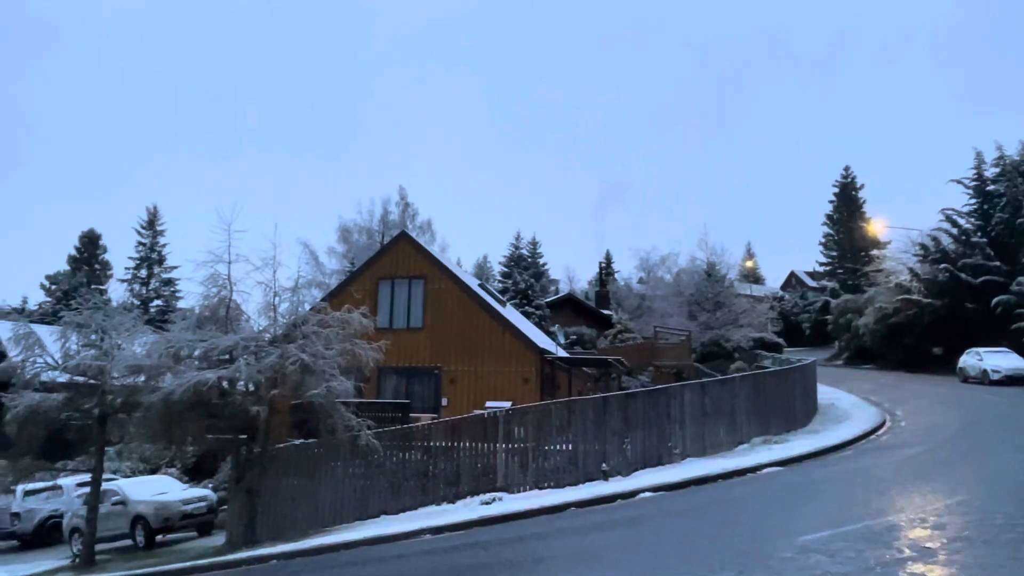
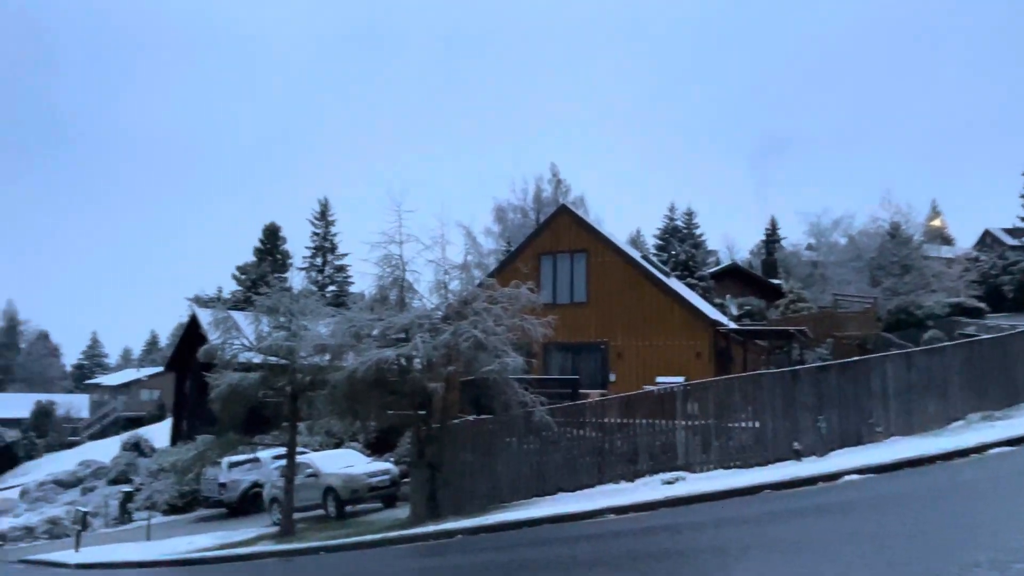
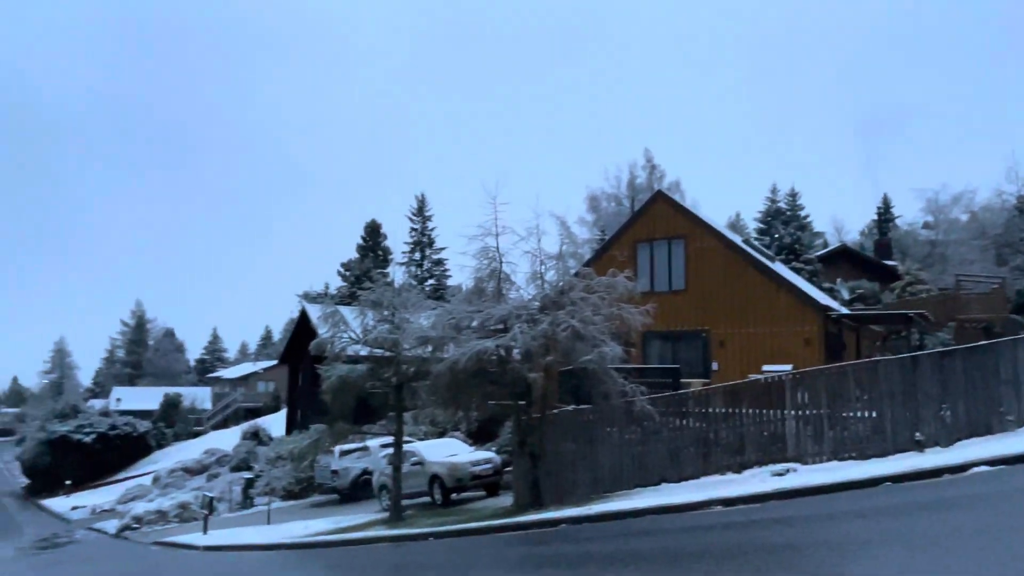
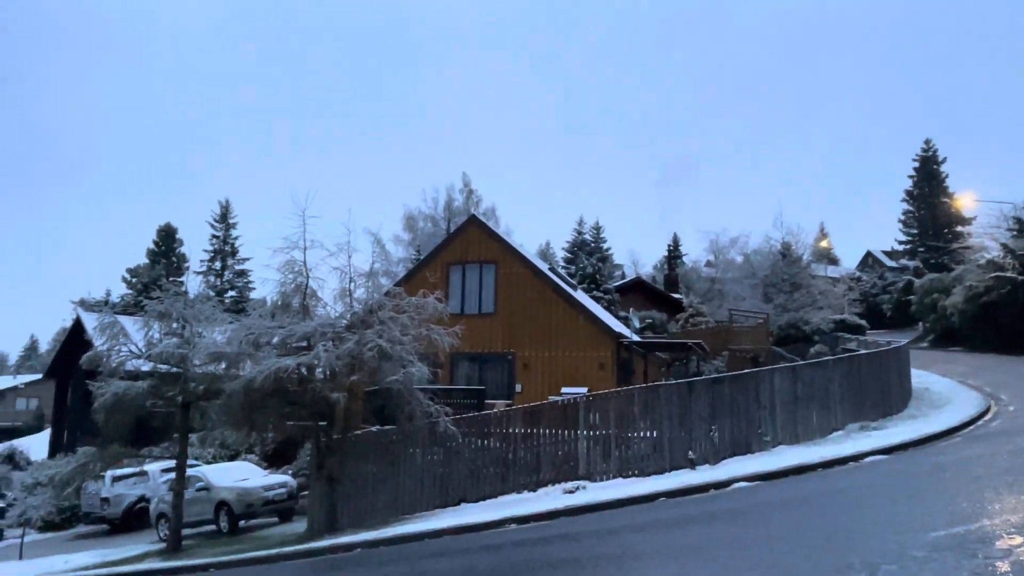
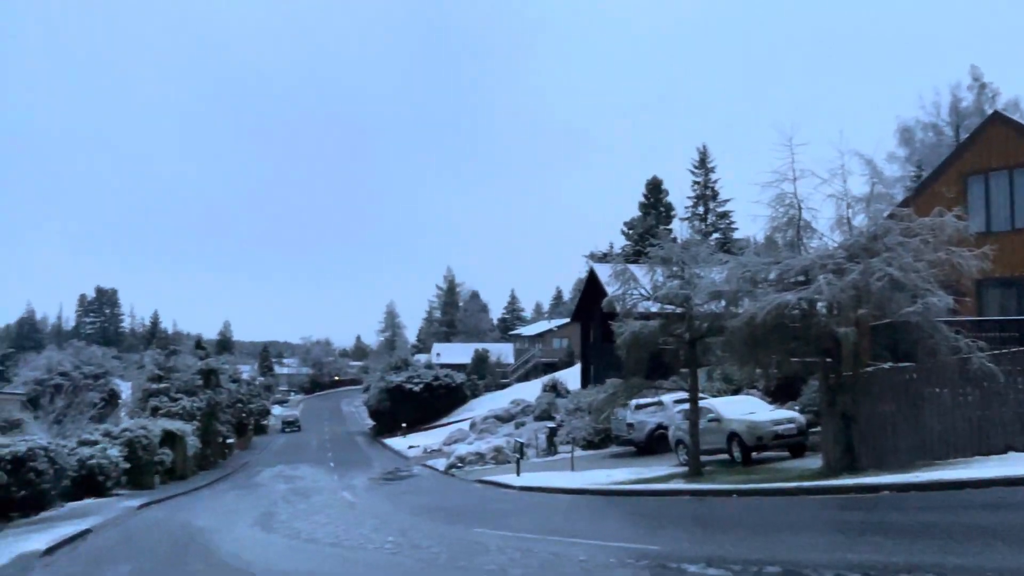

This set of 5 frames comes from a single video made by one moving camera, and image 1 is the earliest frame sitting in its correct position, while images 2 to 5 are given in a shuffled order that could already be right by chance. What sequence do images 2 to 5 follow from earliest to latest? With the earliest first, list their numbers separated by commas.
4, 2, 3, 5
